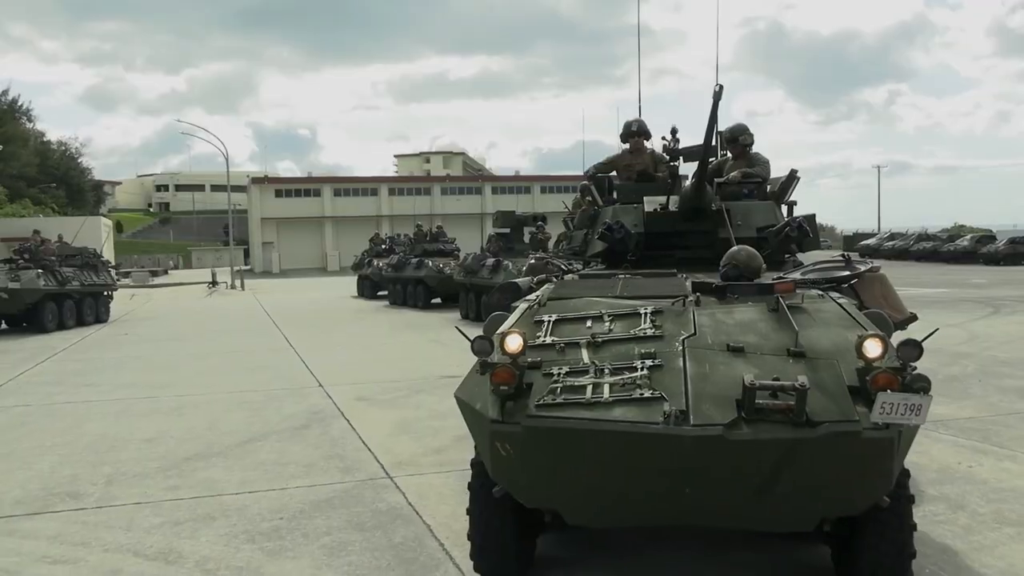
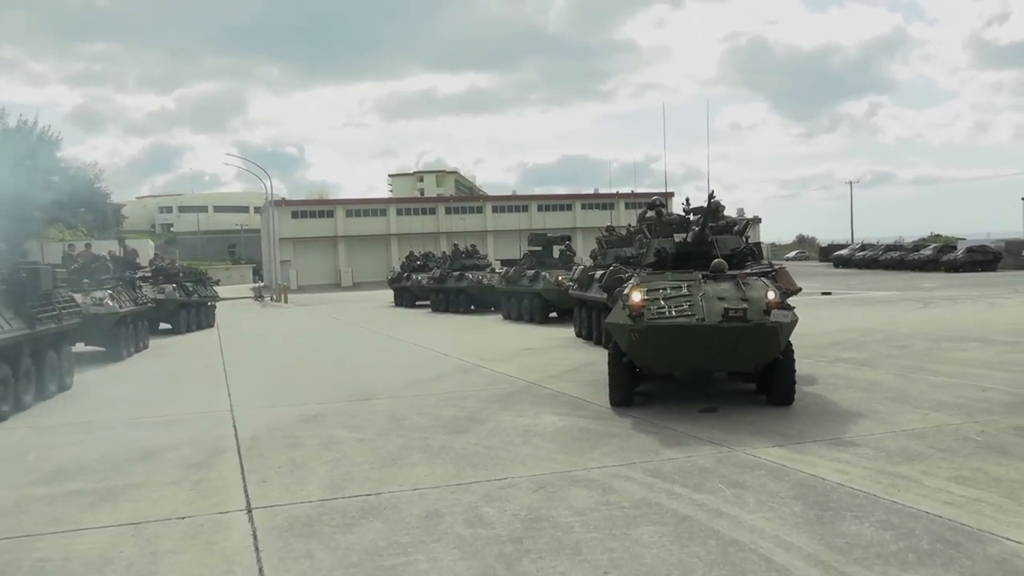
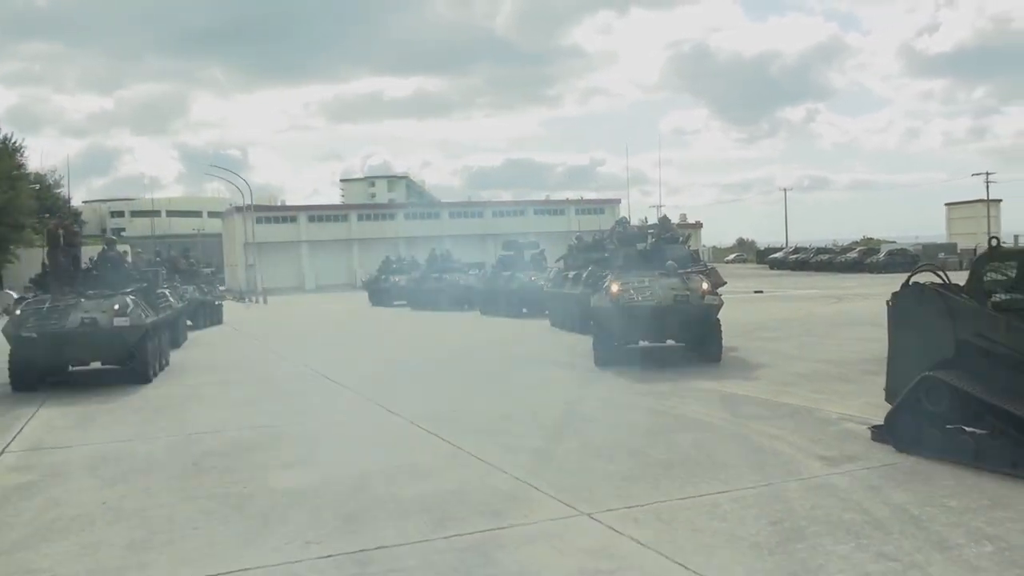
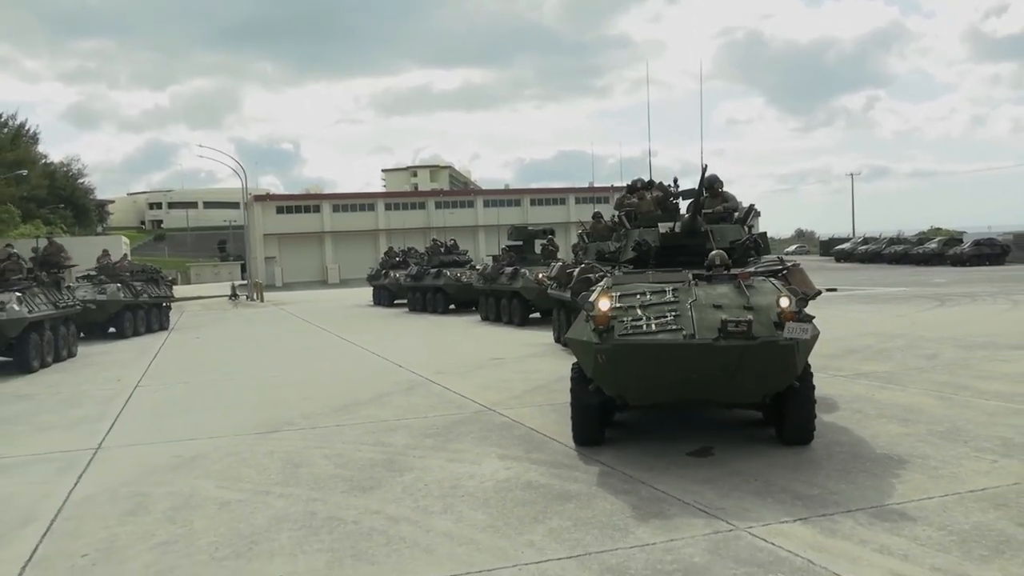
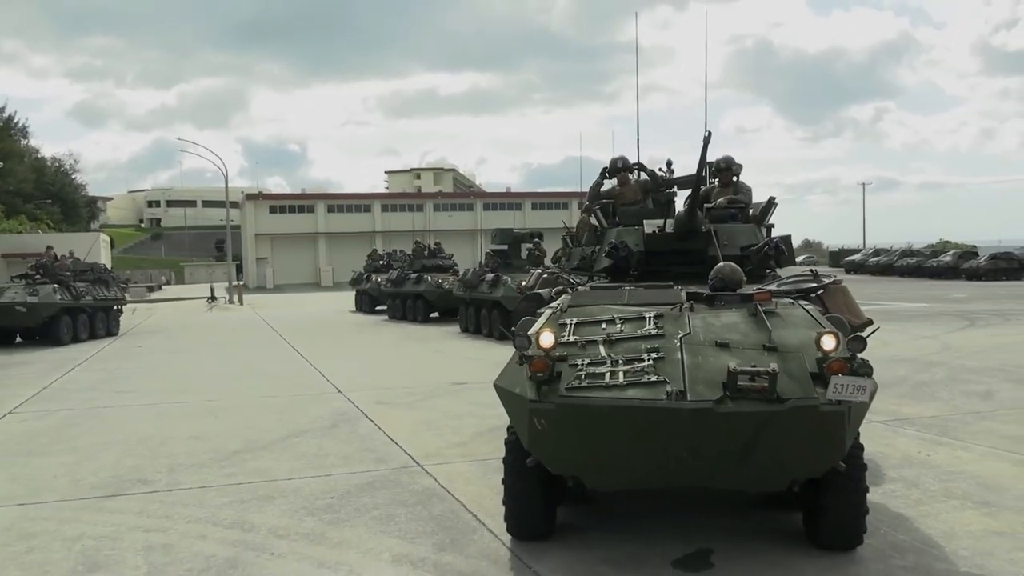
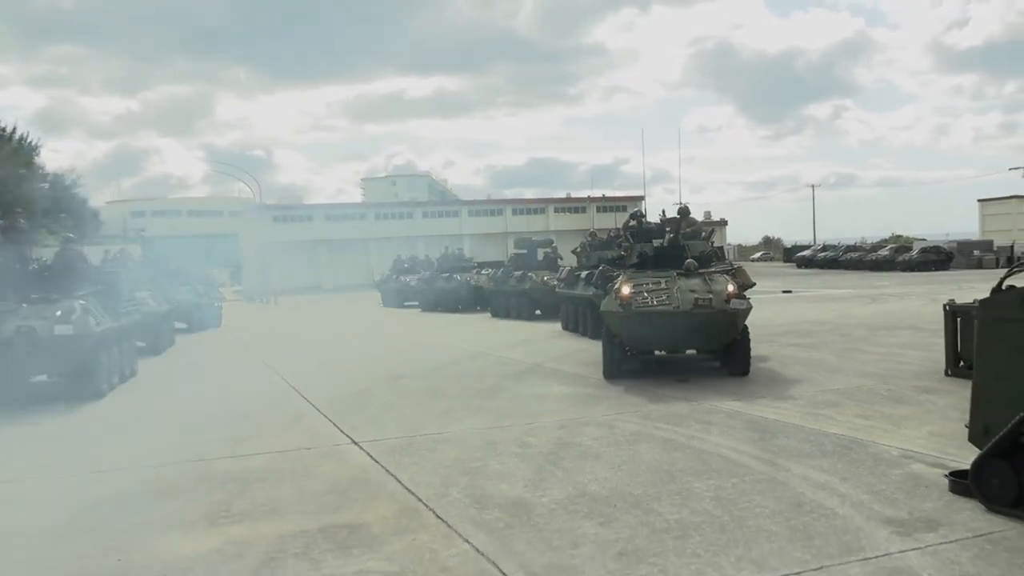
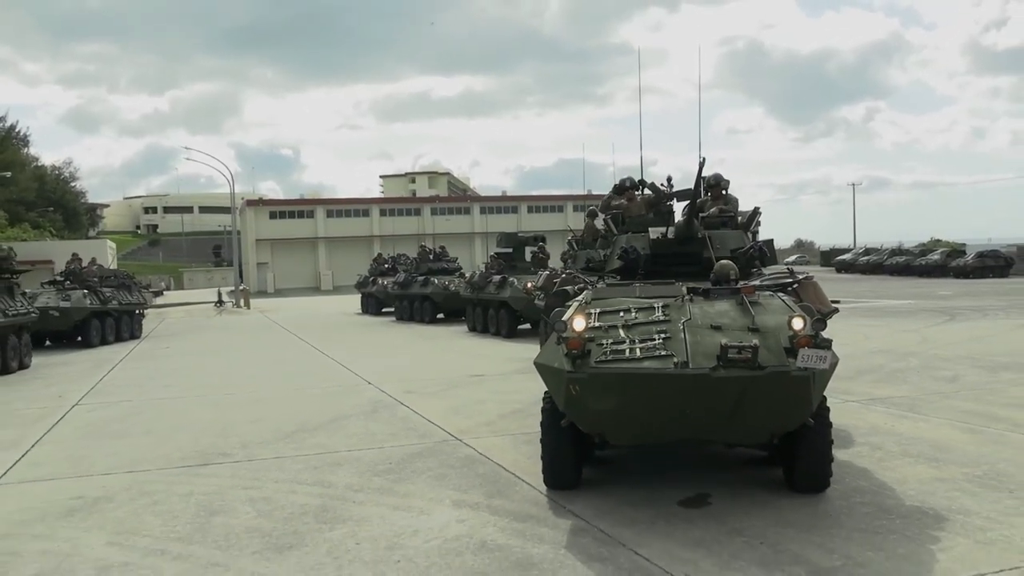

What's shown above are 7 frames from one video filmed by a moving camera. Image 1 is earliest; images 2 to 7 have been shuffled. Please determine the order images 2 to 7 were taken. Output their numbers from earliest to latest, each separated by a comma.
5, 7, 4, 2, 6, 3
